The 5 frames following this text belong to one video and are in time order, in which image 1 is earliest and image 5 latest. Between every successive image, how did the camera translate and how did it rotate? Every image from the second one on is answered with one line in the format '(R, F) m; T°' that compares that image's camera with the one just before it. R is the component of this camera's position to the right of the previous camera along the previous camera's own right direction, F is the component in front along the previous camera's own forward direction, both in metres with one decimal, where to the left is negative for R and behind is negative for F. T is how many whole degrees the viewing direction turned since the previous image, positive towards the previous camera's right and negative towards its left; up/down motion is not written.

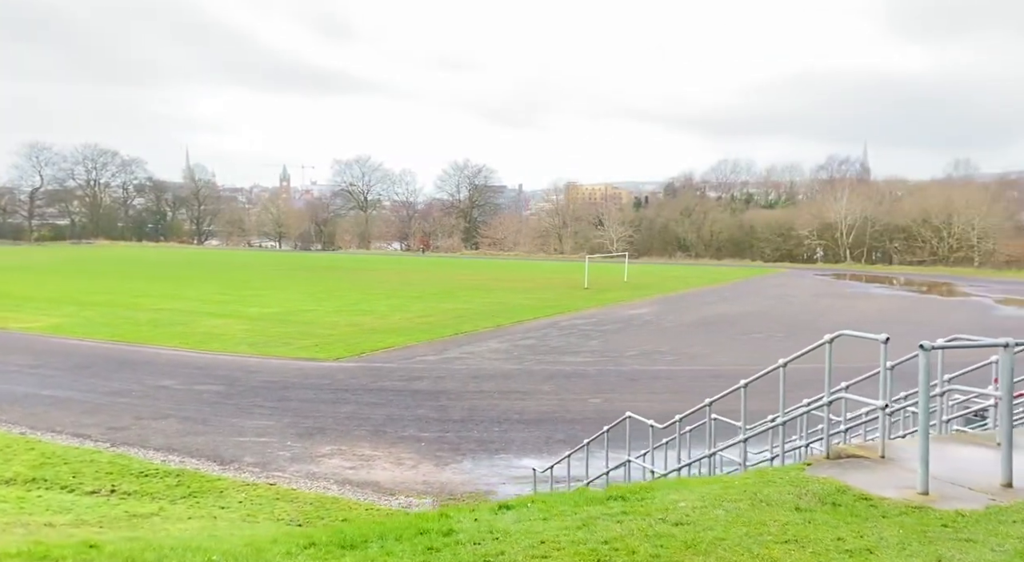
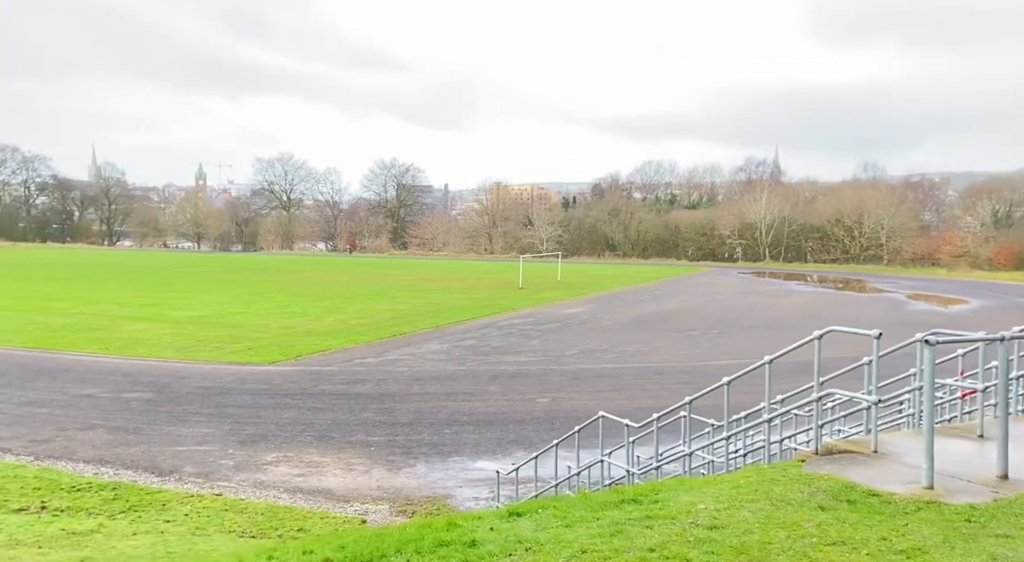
(-0.5, +0.2) m; +5°
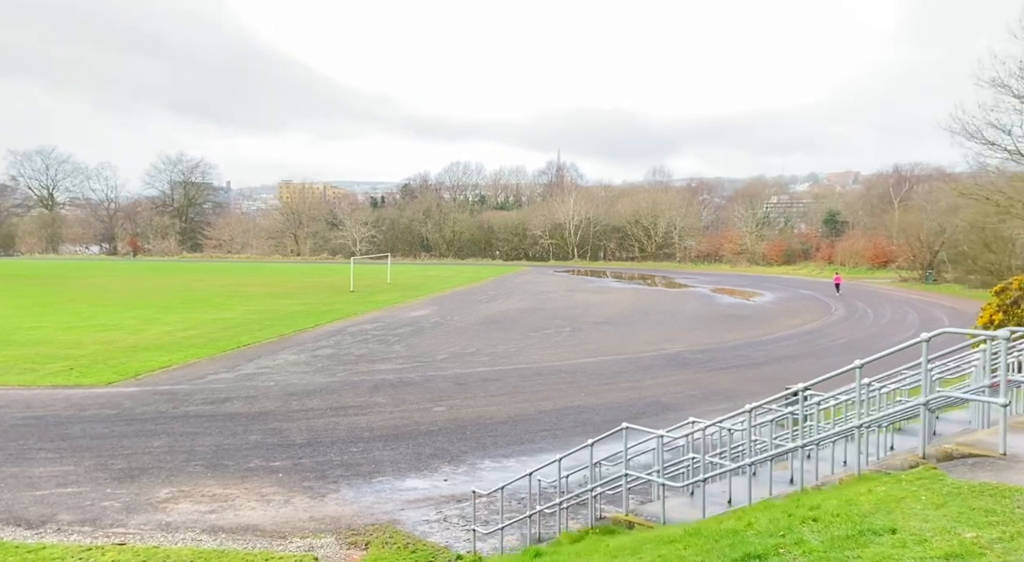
(-2.2, +1.0) m; +15°
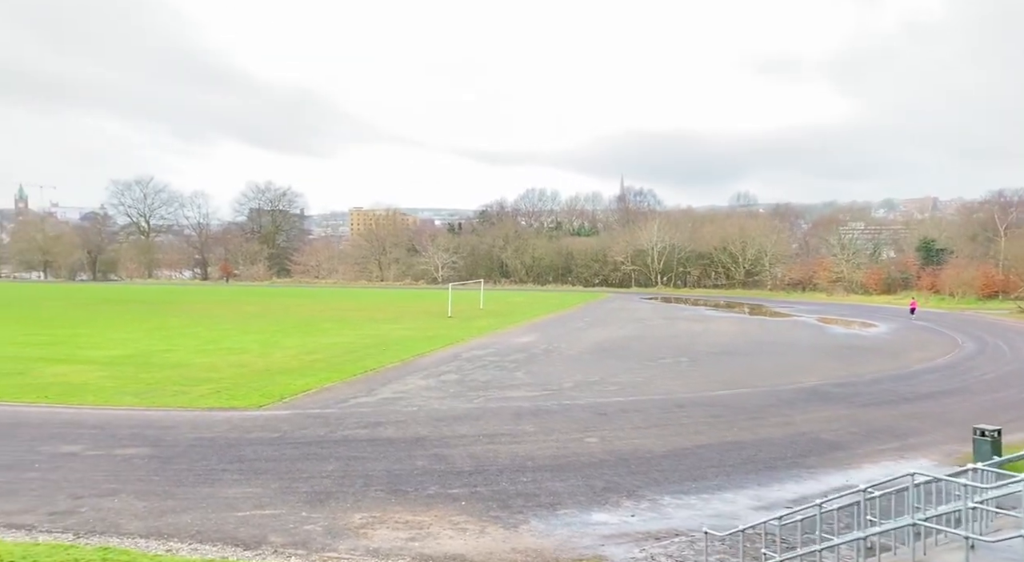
(-1.9, -0.2) m; -5°
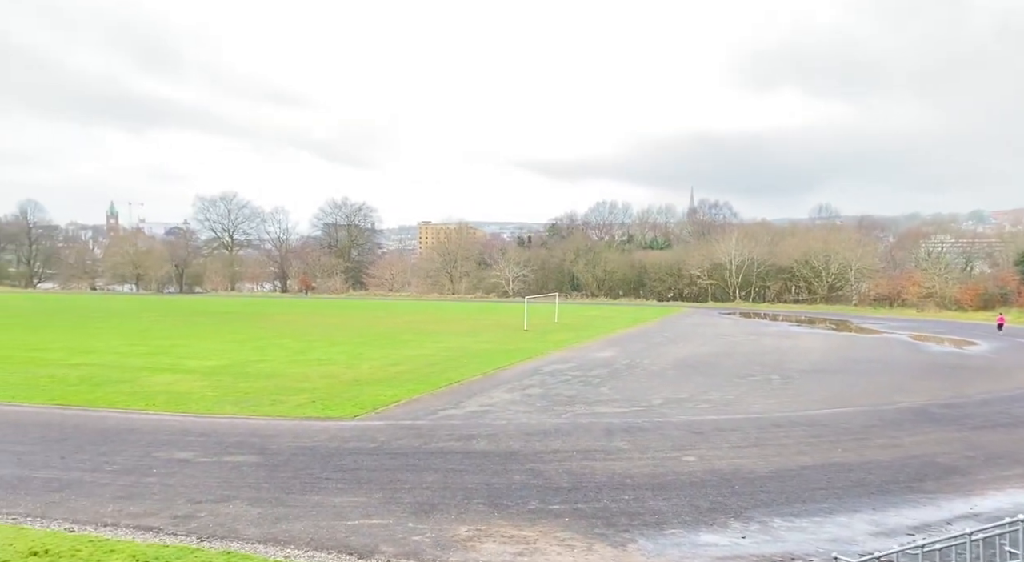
(-0.6, -0.1) m; -5°
